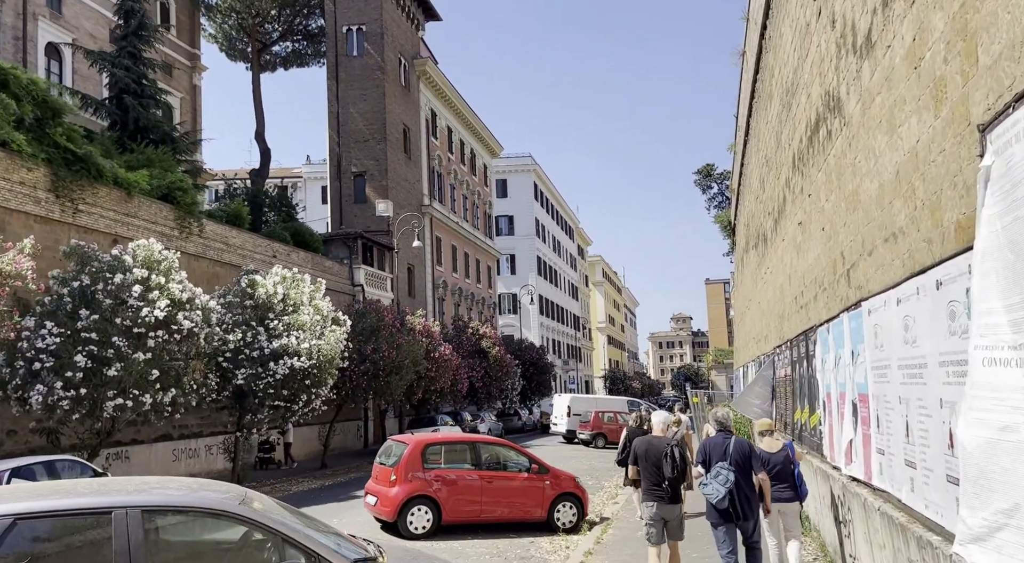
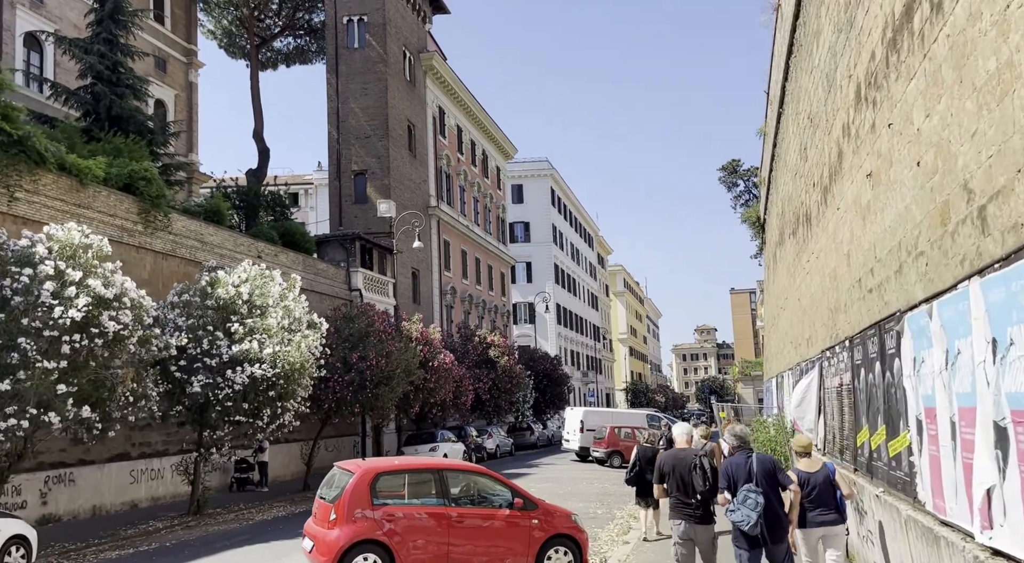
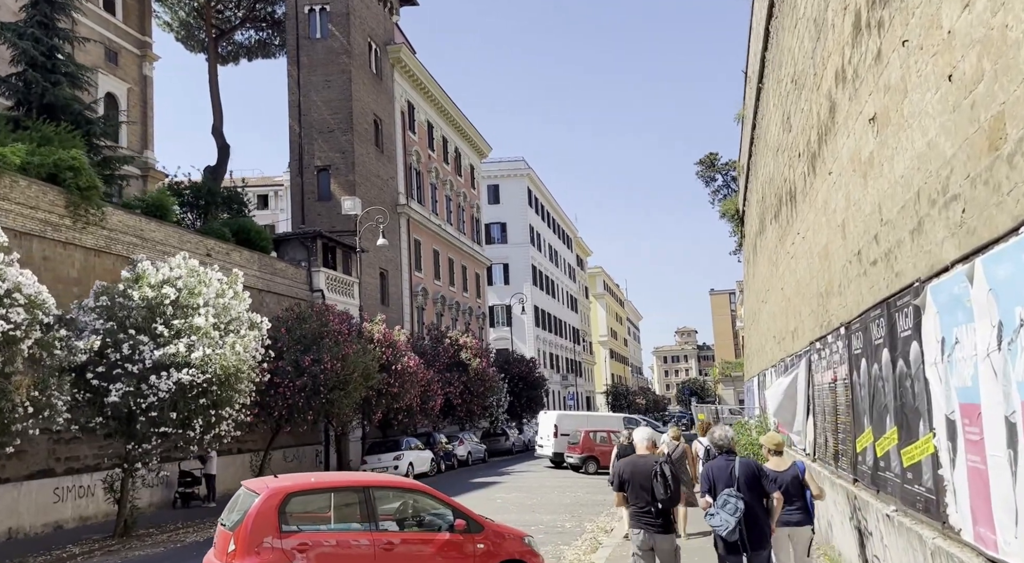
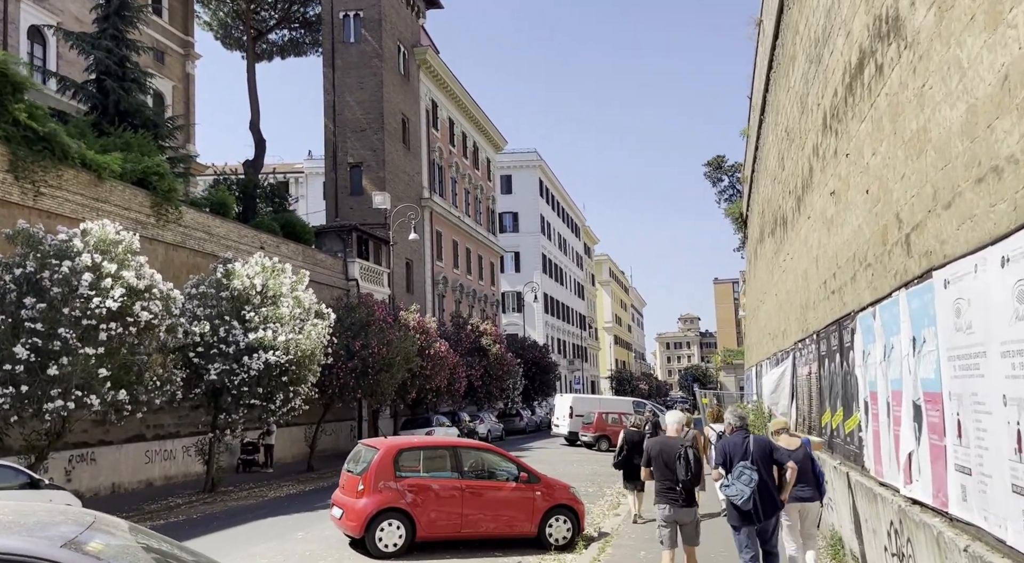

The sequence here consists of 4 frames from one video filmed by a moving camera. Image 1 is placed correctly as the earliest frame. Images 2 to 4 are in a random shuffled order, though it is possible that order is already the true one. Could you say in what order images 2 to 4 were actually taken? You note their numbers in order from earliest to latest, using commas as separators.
4, 2, 3
